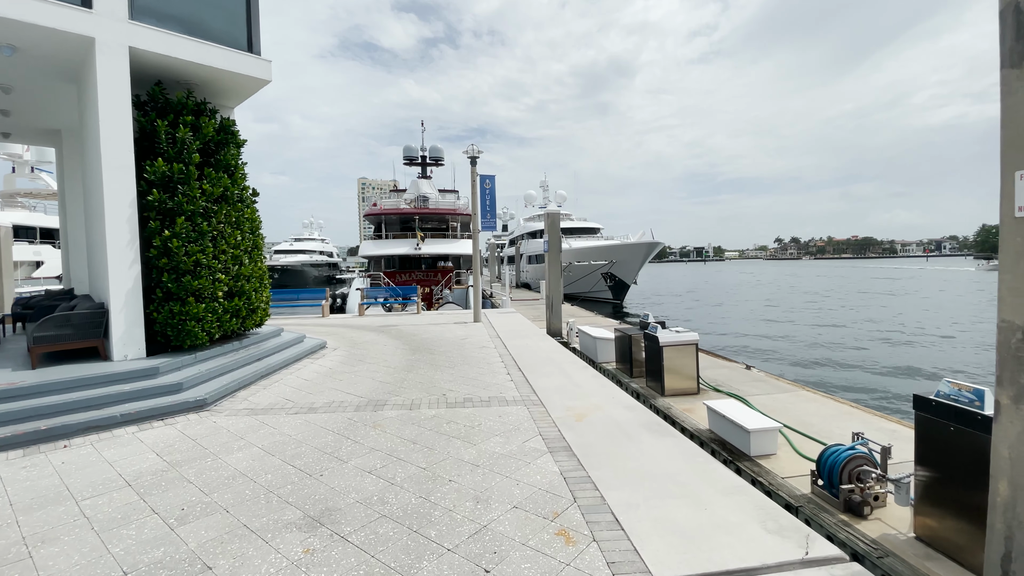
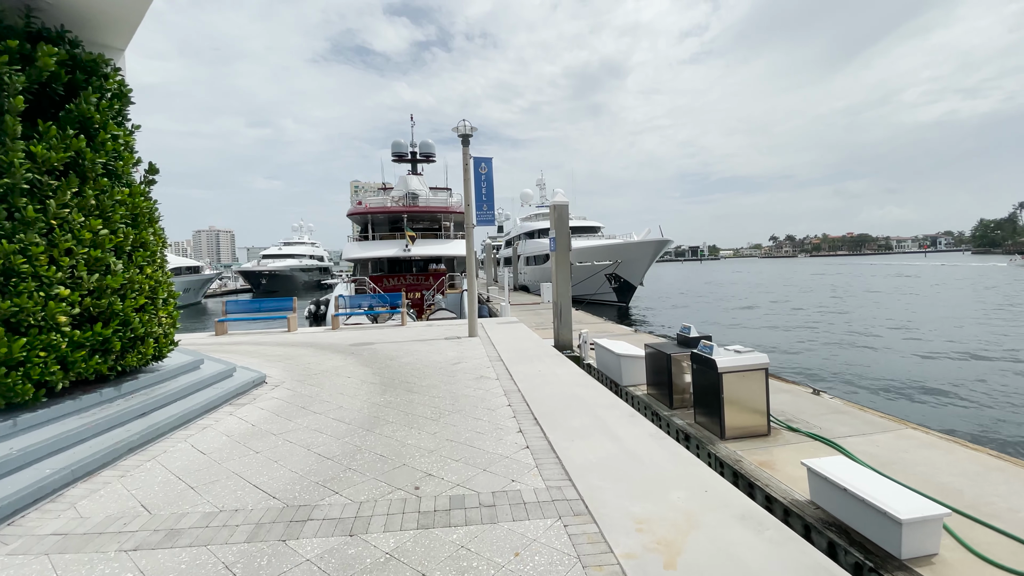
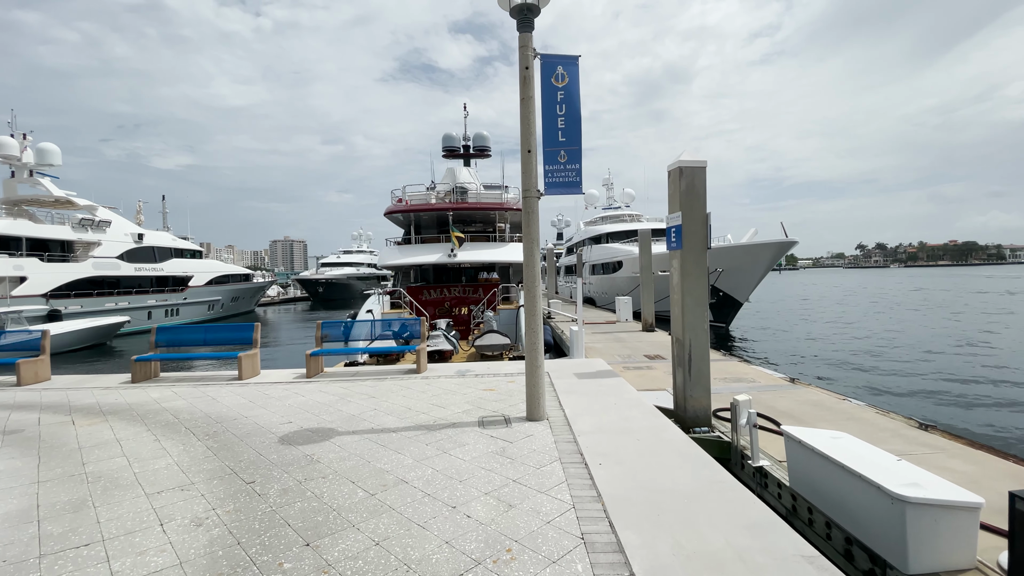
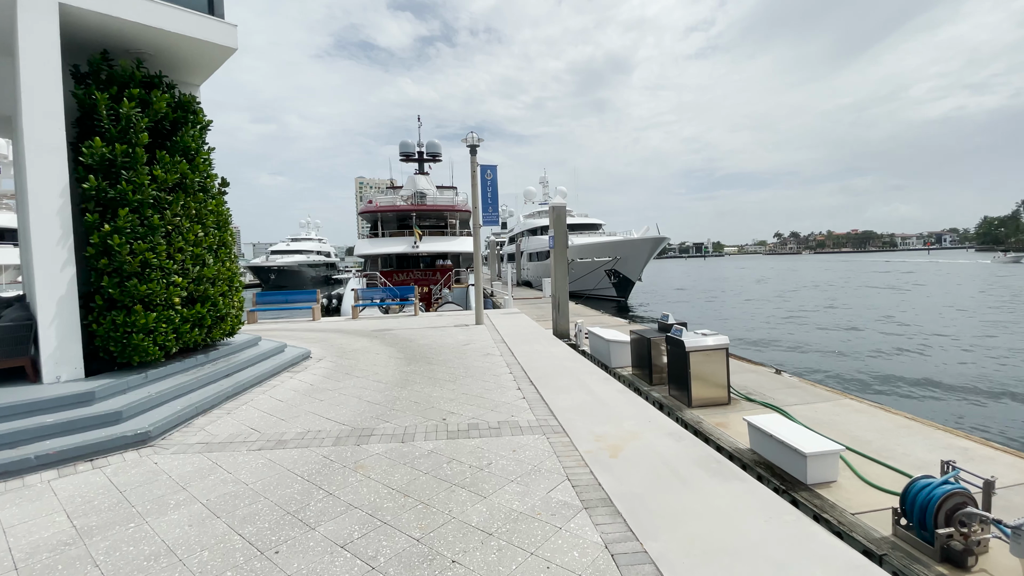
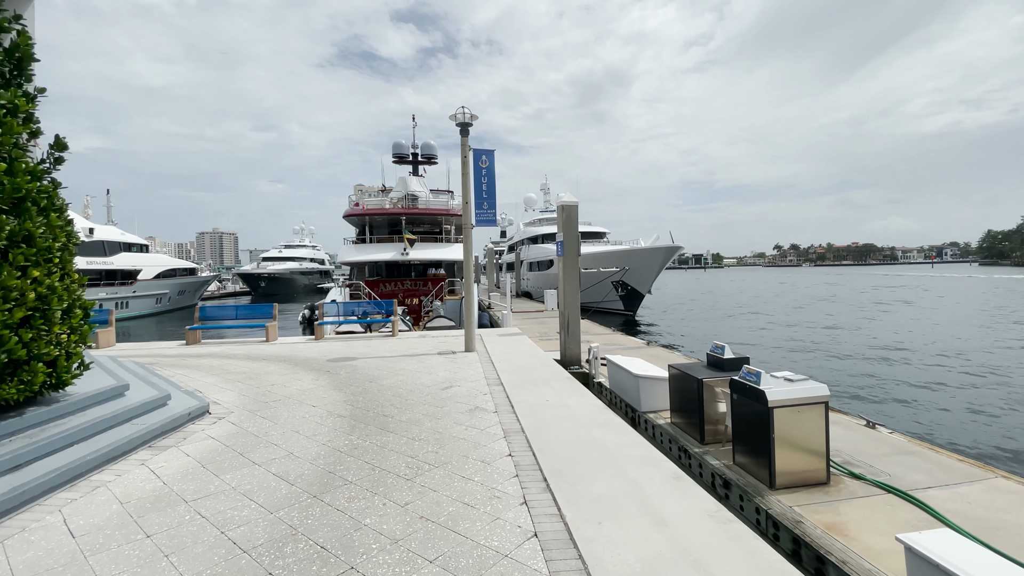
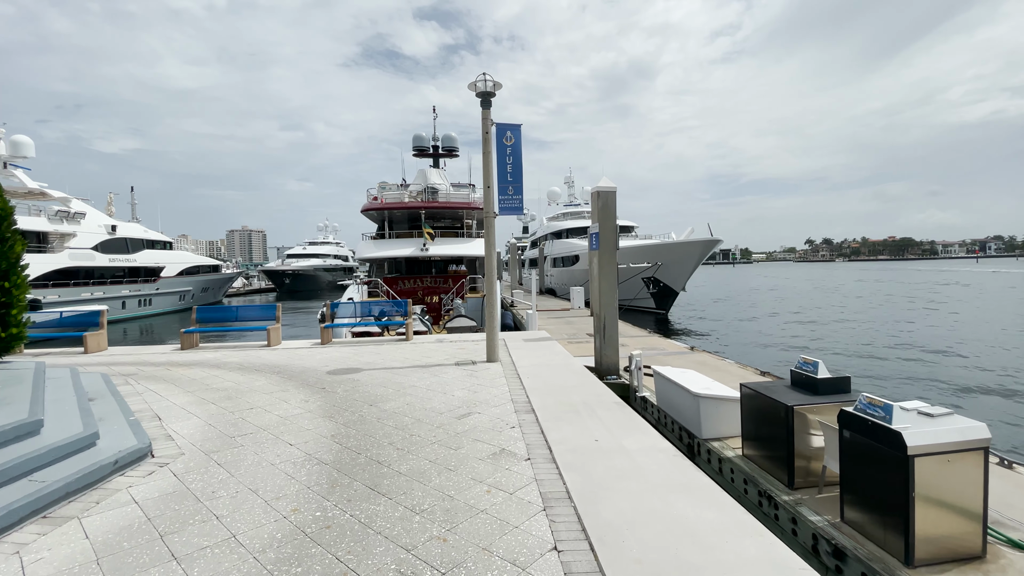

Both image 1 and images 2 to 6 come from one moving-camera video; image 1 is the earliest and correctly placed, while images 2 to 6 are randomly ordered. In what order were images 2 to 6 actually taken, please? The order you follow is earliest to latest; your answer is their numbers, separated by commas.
4, 2, 5, 6, 3
